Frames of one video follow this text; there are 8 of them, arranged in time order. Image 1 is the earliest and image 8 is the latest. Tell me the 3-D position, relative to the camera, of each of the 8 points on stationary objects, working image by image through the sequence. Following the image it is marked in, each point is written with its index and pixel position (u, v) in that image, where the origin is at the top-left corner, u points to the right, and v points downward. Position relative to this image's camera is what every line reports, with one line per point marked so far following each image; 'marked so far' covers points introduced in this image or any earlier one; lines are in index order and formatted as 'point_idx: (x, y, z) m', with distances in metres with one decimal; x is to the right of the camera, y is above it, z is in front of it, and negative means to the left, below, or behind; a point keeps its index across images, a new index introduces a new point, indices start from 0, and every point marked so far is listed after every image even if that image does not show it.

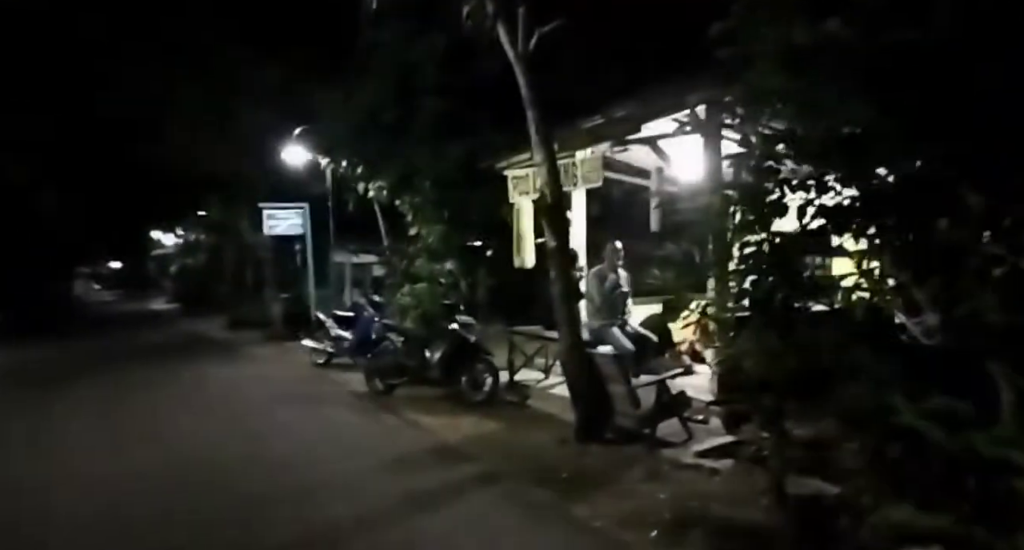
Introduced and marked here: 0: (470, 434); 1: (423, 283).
0: (-0.5, -1.9, +8.4) m
1: (-1.7, -0.1, +12.7) m
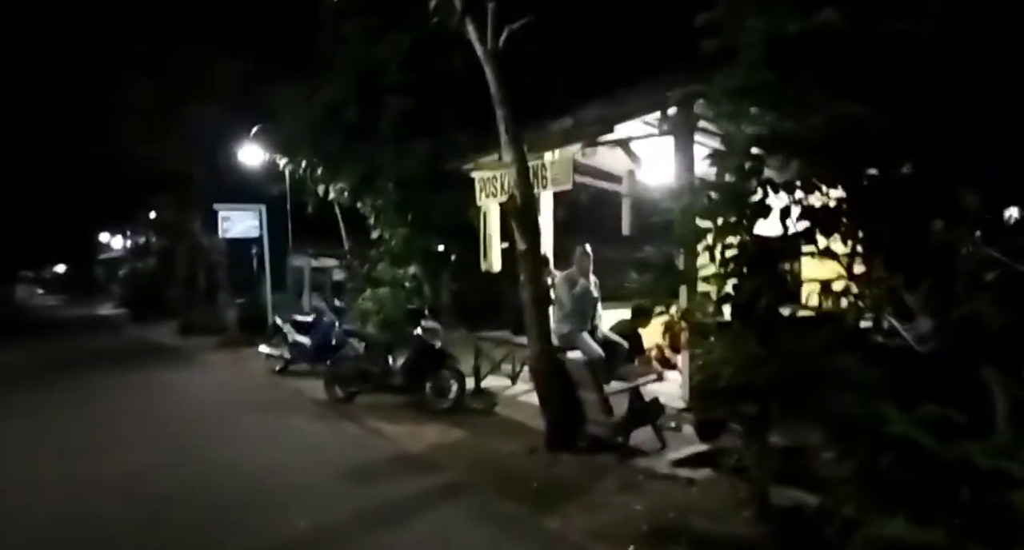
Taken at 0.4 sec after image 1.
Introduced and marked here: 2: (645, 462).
0: (-0.9, -2.0, +8.0) m
1: (-2.3, -0.2, +12.3) m
2: (+1.3, -1.9, +6.8) m
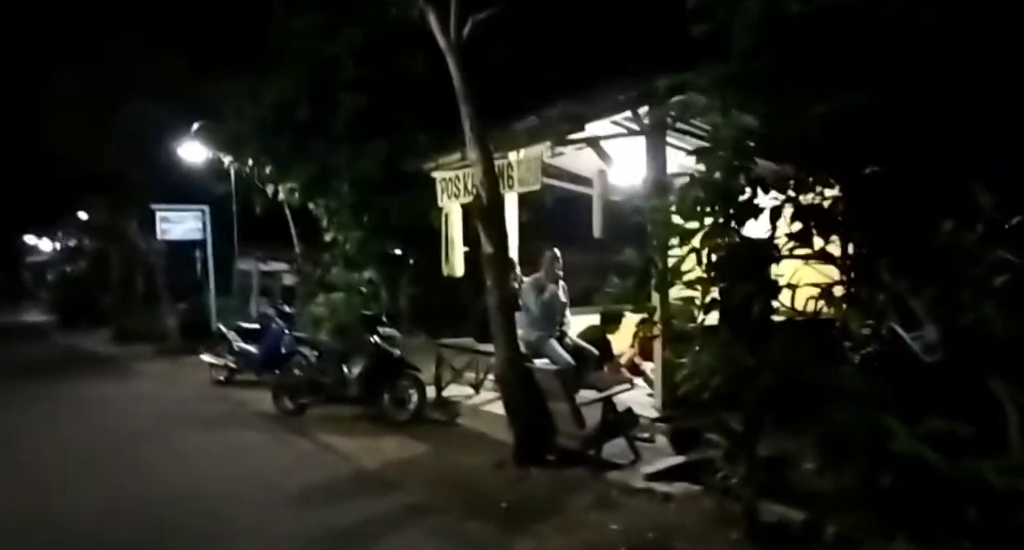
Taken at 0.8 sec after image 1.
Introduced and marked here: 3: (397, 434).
0: (-1.3, -2.0, +7.5) m
1: (-3.0, -0.3, +11.7) m
2: (+1.0, -1.9, +6.5) m
3: (-1.5, -2.0, +8.6) m
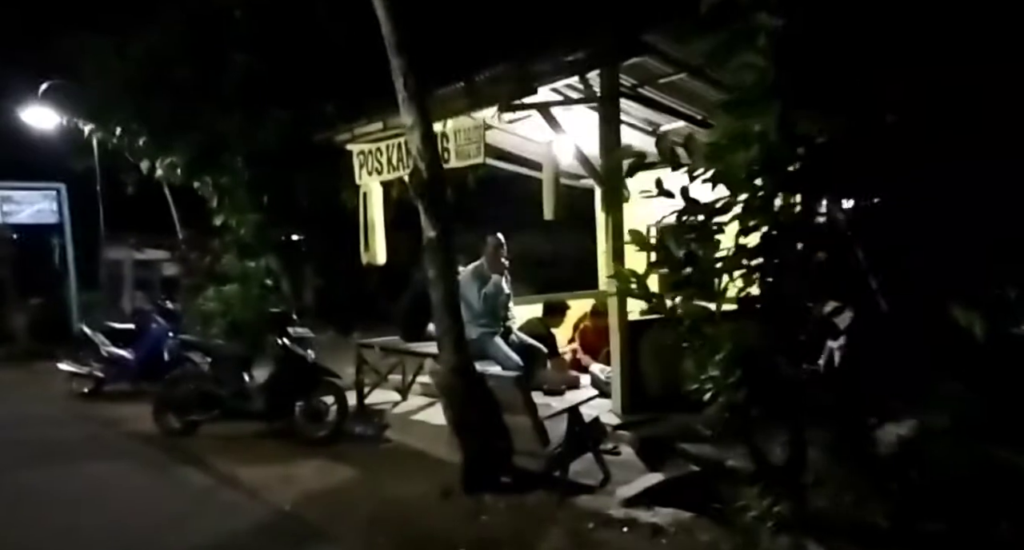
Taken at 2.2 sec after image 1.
0: (-1.8, -1.9, +6.2) m
1: (-4.1, -0.1, +10.0) m
2: (+0.6, -1.8, +5.5) m
3: (-2.1, -1.9, +7.2) m
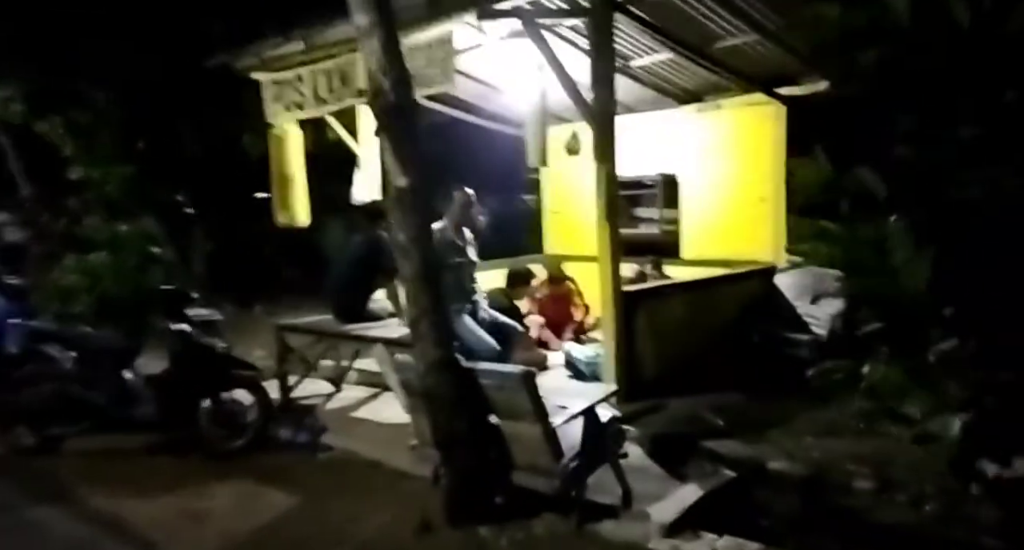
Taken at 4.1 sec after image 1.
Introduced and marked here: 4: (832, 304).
0: (-1.8, -1.7, +4.6) m
1: (-4.7, +0.3, +7.9) m
2: (+0.7, -1.6, +4.3) m
3: (-2.3, -1.6, +5.6) m
4: (+2.9, -0.3, +6.2) m
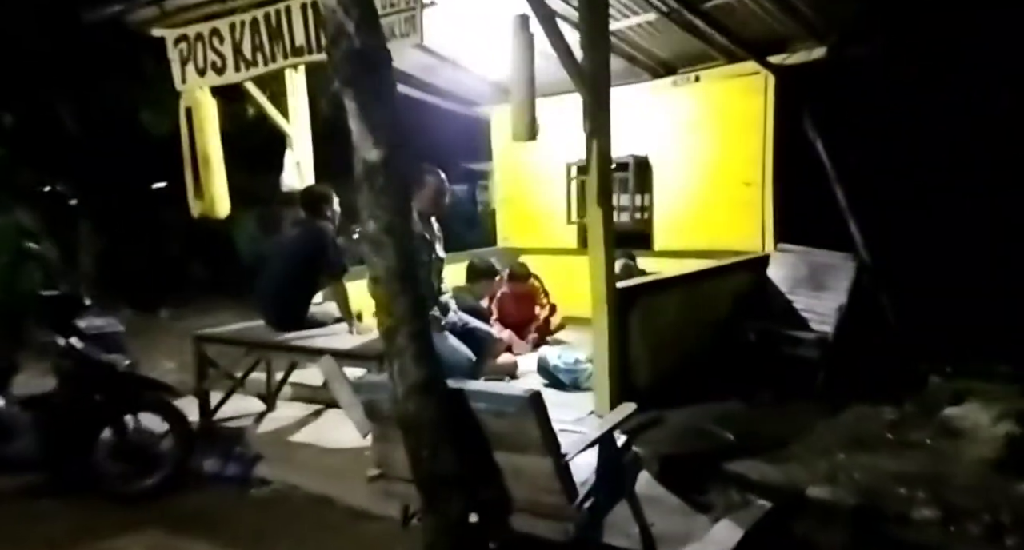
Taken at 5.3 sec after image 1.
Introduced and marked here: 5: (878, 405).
0: (-1.8, -1.7, +3.5) m
1: (-5.1, +0.2, +6.4) m
2: (+0.7, -1.6, +3.5) m
3: (-2.4, -1.6, +4.4) m
4: (+2.7, -0.2, +5.7) m
5: (+2.7, -1.0, +5.1) m
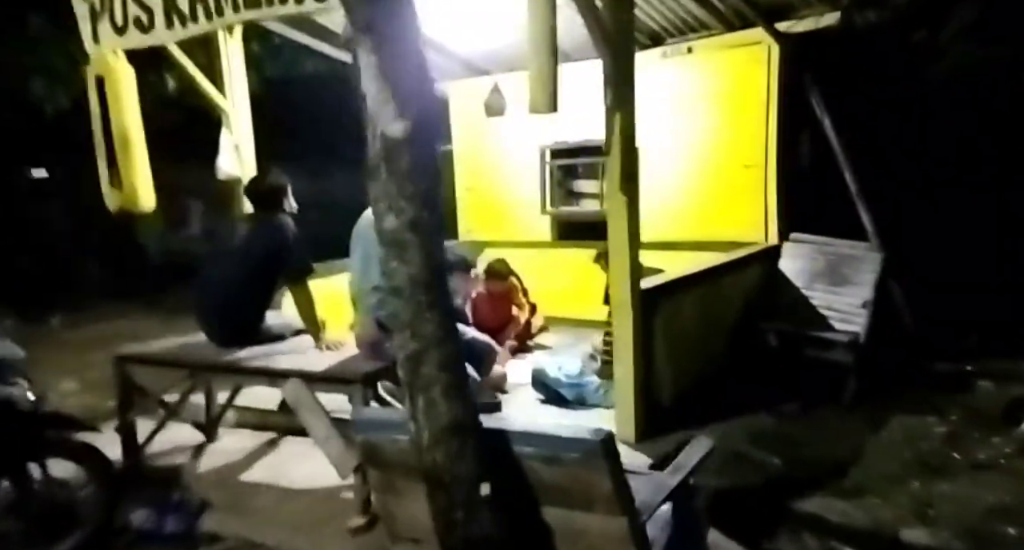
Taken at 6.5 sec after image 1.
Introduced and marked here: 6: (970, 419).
0: (-1.6, -1.8, +2.5) m
1: (-5.2, +0.2, +5.0) m
2: (+1.0, -1.6, +2.8) m
3: (-2.2, -1.7, +3.4) m
4: (+2.6, -0.1, +5.2) m
5: (+2.8, -1.0, +4.6) m
6: (+3.0, -0.9, +4.5) m
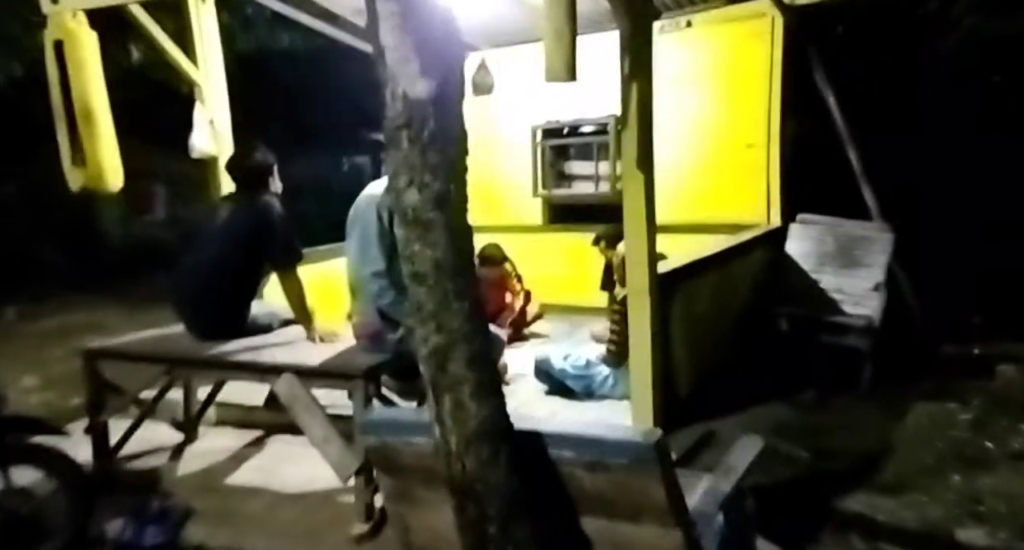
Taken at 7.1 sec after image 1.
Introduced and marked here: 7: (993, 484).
0: (-1.4, -1.7, +2.2) m
1: (-5.2, +0.2, +4.5) m
2: (+1.1, -1.5, +2.6) m
3: (-2.1, -1.6, +3.0) m
4: (+2.6, 0.0, +5.1) m
5: (+2.8, -0.8, +4.5) m
6: (+3.1, -0.8, +4.3) m
7: (+2.4, -1.0, +3.4) m
